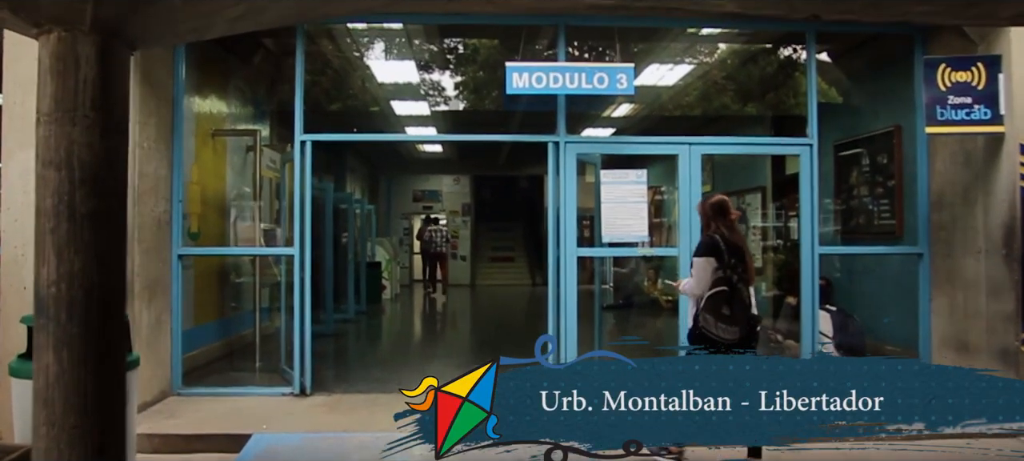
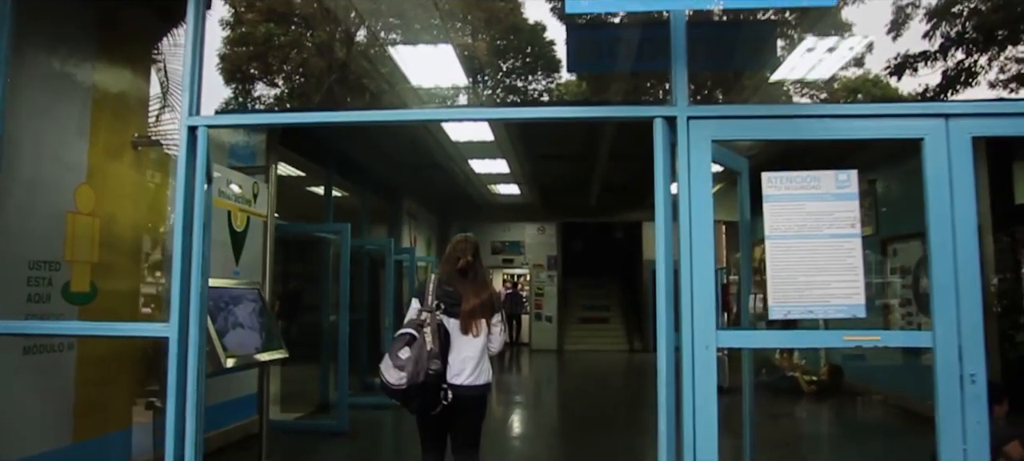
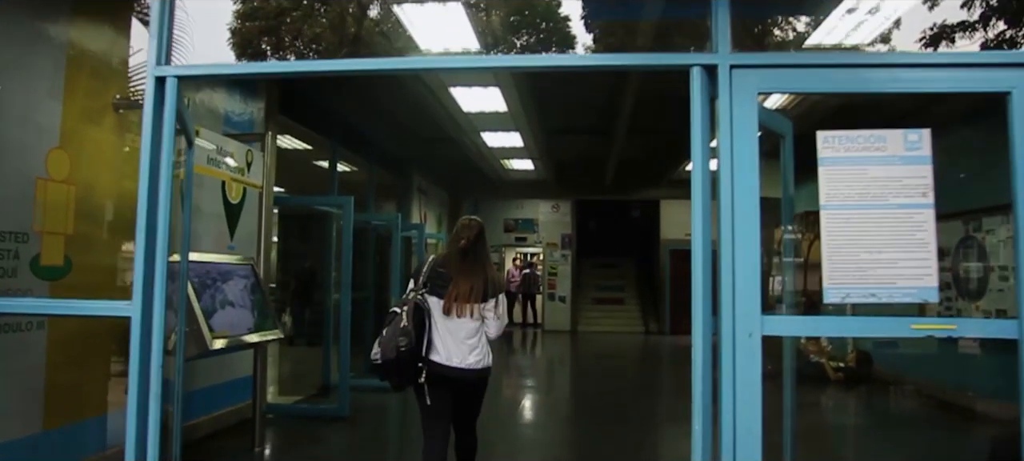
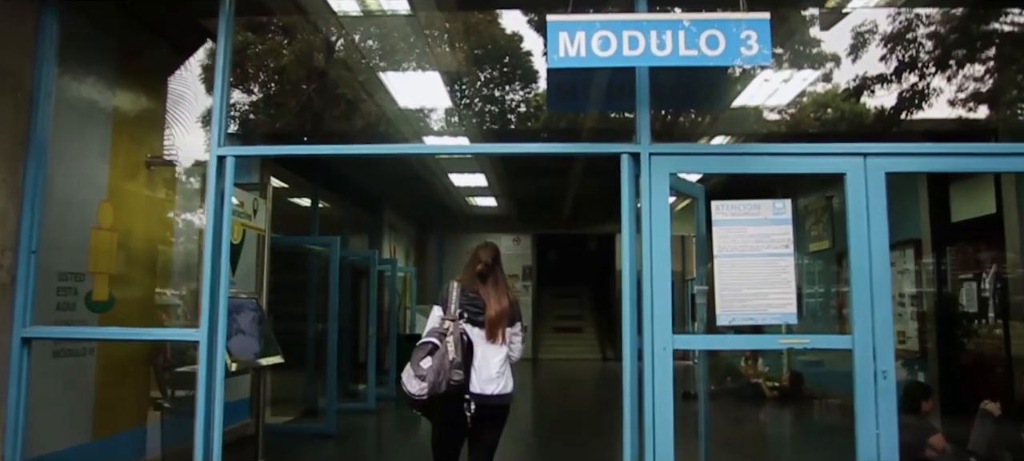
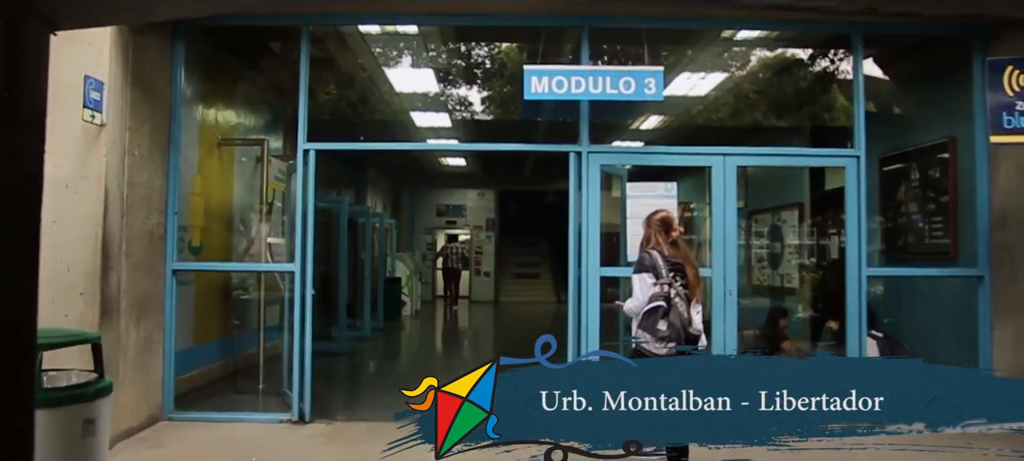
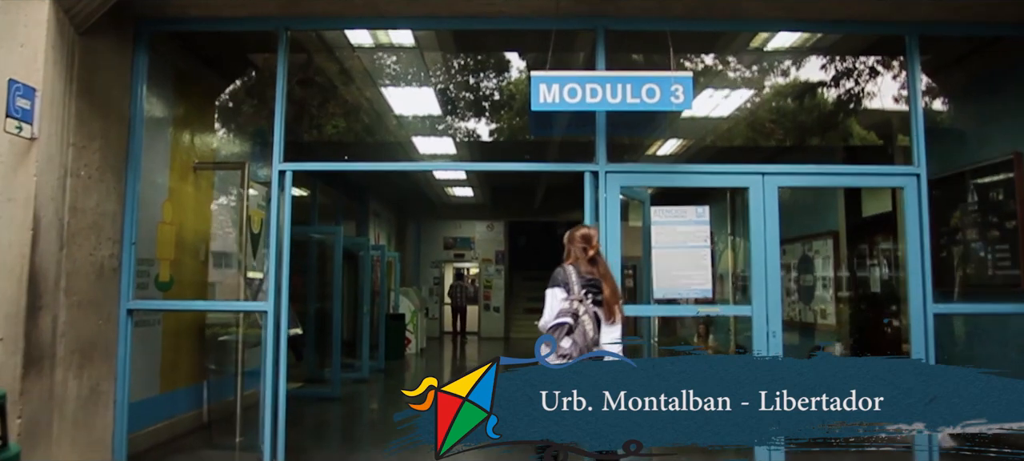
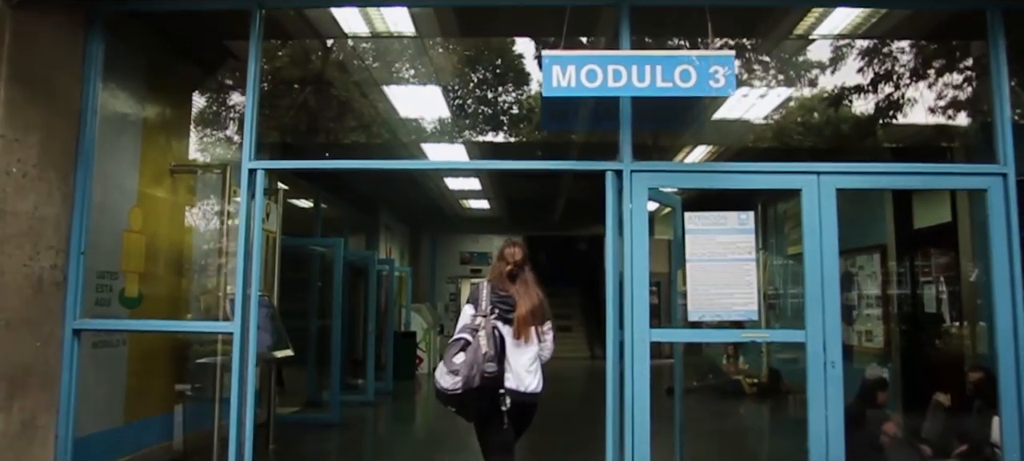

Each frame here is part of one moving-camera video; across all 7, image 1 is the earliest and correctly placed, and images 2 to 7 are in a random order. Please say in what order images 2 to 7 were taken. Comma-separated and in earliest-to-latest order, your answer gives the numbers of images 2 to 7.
5, 6, 7, 4, 2, 3
